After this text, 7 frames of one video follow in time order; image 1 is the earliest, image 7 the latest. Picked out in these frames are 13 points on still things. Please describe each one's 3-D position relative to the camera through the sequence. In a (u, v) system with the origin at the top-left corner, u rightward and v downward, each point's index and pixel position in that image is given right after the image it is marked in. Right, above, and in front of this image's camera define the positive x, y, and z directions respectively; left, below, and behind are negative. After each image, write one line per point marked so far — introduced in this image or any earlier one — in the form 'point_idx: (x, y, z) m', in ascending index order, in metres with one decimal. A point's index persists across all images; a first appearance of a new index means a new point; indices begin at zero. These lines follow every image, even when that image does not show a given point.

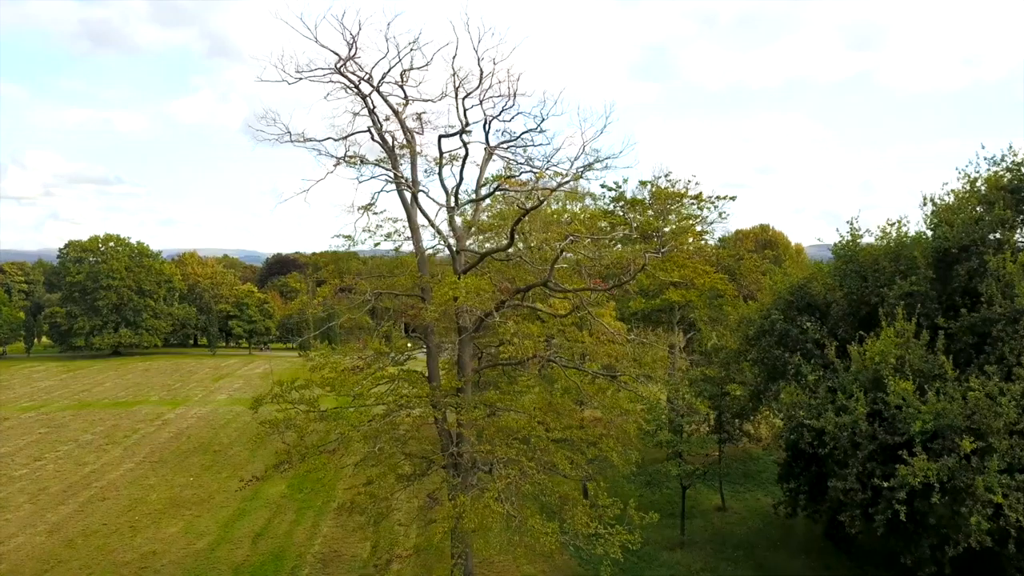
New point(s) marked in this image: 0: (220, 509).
0: (-6.8, -5.2, +18.7) m
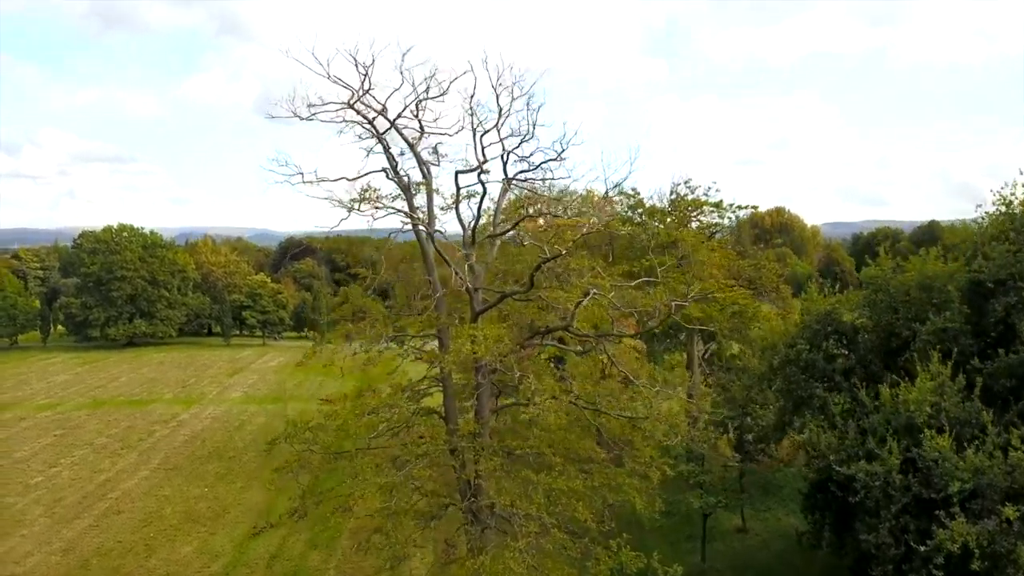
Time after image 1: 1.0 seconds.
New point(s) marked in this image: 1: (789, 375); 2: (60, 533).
0: (-6.4, -5.5, +18.6) m
1: (+4.7, -1.5, +13.6) m
2: (-10.3, -5.6, +18.5) m
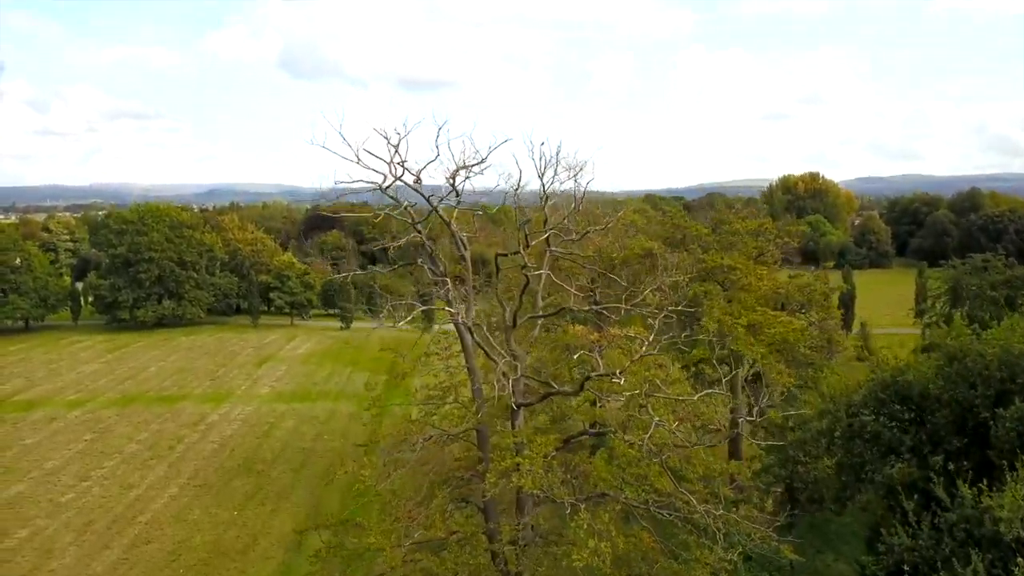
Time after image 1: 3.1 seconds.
0: (-5.6, -6.2, +18.2) m
1: (+5.3, -2.5, +12.6) m
2: (-9.5, -6.3, +18.3) m
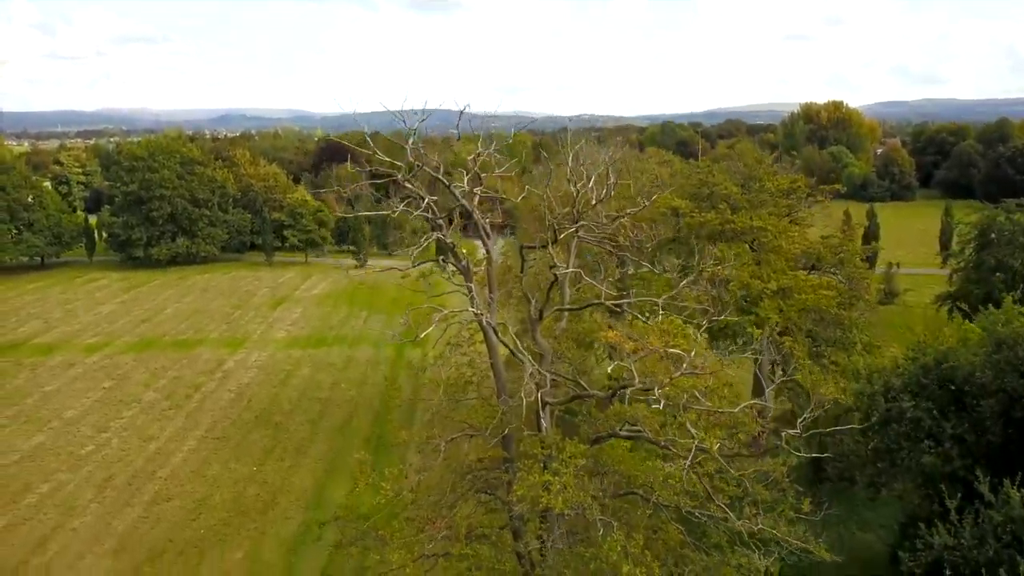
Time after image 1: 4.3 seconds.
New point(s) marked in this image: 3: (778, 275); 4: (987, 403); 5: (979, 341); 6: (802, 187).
0: (-5.1, -5.3, +18.2) m
1: (+5.6, -2.1, +12.1) m
2: (-9.1, -5.4, +18.4) m
3: (+5.8, +0.3, +17.5) m
4: (+6.5, -1.5, +11.0) m
5: (+6.8, -0.8, +12.0) m
6: (+7.0, +2.5, +19.4) m
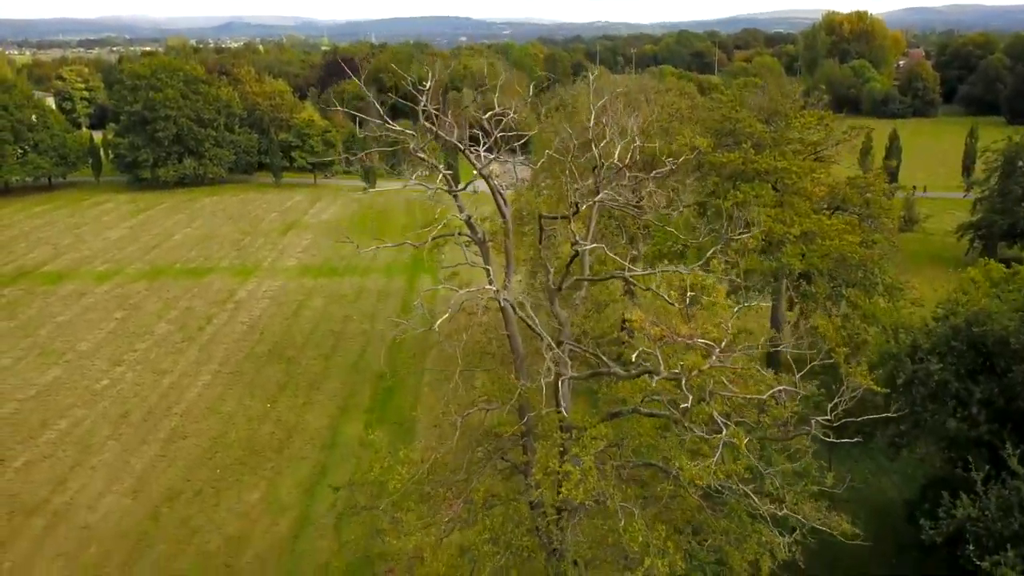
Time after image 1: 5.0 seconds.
0: (-4.8, -4.0, +18.4) m
1: (+5.9, -1.5, +11.8) m
2: (-8.8, -4.1, +18.6) m
3: (+6.1, +1.5, +16.9) m
4: (+6.7, -1.1, +10.7) m
5: (+7.1, -0.2, +11.5) m
6: (+7.3, +3.8, +18.6) m
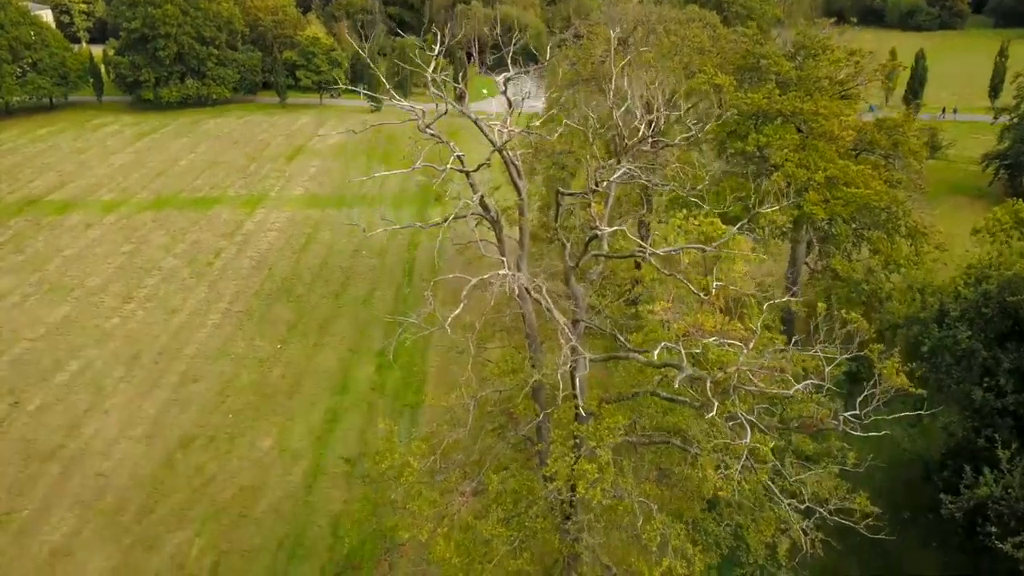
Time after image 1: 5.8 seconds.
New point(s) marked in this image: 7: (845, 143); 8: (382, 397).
0: (-4.6, -2.8, +18.4) m
1: (+6.1, -1.0, +11.5) m
2: (-8.5, -2.8, +18.6) m
3: (+6.3, +2.5, +16.2) m
4: (+6.9, -0.7, +10.3) m
5: (+7.3, +0.3, +11.0) m
6: (+7.6, +5.0, +17.6) m
7: (+6.7, +3.0, +16.3) m
8: (-3.0, -2.5, +18.7) m
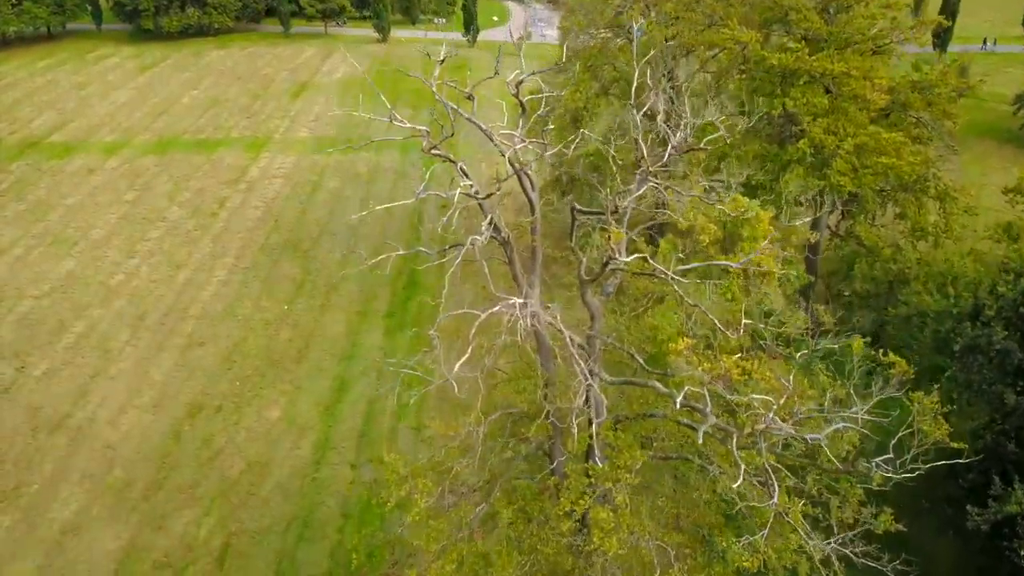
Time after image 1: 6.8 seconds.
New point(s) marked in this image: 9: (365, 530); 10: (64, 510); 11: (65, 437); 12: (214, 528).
0: (-4.3, -2.0, +18.1) m
1: (+6.2, -0.9, +11.0) m
2: (-8.3, -2.0, +18.4) m
3: (+6.5, +3.0, +15.3) m
4: (+7.0, -0.7, +9.7) m
5: (+7.4, +0.3, +10.3) m
6: (+7.8, +5.7, +16.5) m
7: (+6.9, +3.5, +15.4) m
8: (-2.7, -1.7, +18.4) m
9: (-2.6, -4.2, +14.3) m
10: (-8.2, -4.1, +14.8) m
11: (-9.2, -3.1, +16.7) m
12: (-5.3, -4.2, +14.3) m
